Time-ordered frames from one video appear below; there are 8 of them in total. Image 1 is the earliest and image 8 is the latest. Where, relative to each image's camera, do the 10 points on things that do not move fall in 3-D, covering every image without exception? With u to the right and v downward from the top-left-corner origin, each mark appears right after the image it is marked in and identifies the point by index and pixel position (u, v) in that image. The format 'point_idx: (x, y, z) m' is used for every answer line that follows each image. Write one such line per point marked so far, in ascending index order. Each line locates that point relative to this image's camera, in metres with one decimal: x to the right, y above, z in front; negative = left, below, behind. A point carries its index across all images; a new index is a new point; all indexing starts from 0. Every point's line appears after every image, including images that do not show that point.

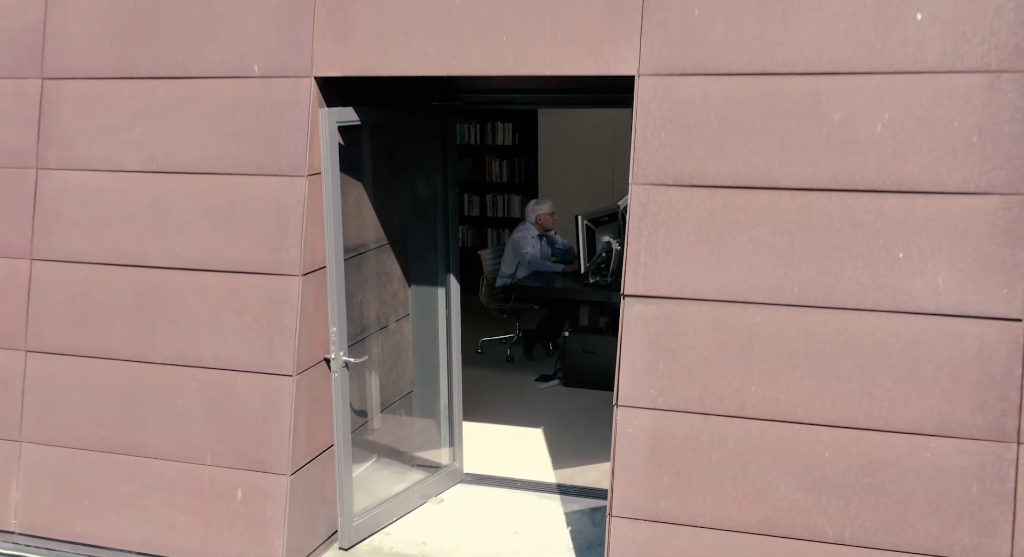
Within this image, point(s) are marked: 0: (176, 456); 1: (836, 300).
0: (-1.6, -0.8, +4.7) m
1: (+1.2, -0.1, +3.8) m
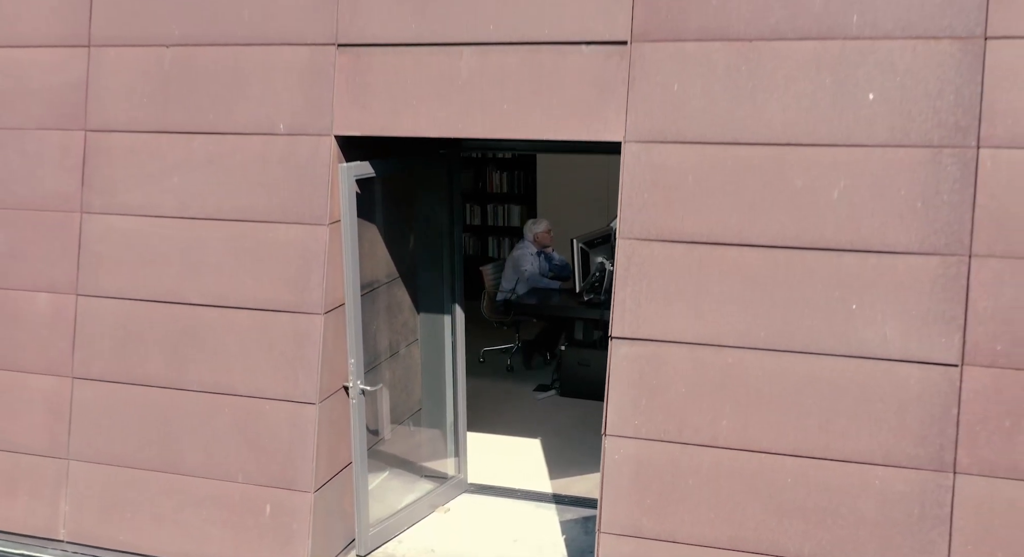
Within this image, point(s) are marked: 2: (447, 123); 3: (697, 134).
0: (-1.6, -1.0, +5.3) m
1: (+1.2, -0.3, +4.3) m
2: (-0.3, +0.7, +4.8) m
3: (+0.8, +0.6, +4.5) m
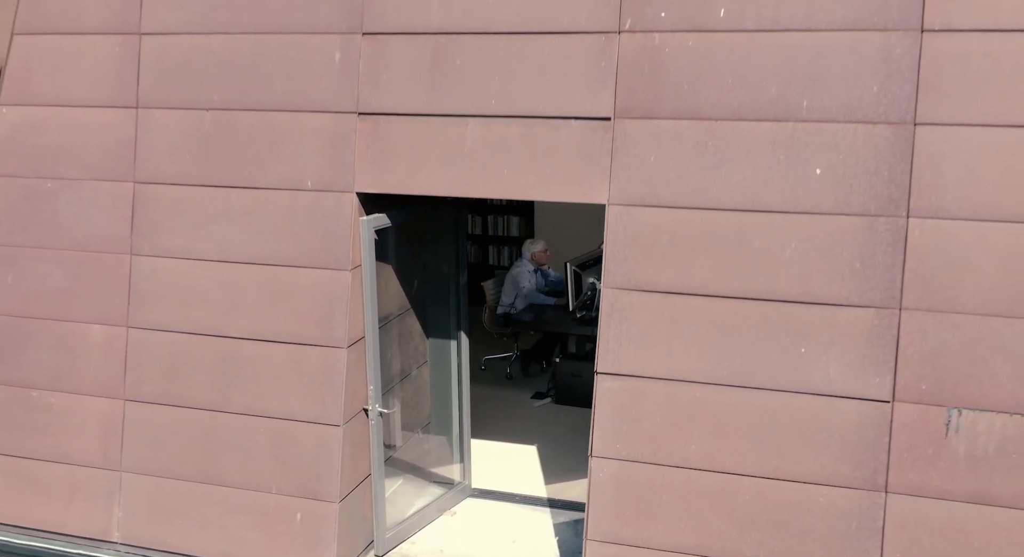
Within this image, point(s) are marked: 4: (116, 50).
0: (-1.6, -1.2, +6.0) m
1: (+1.2, -0.5, +5.1) m
2: (-0.3, +0.5, +5.6) m
3: (+0.8, +0.4, +5.2) m
4: (-2.4, +1.4, +6.1) m
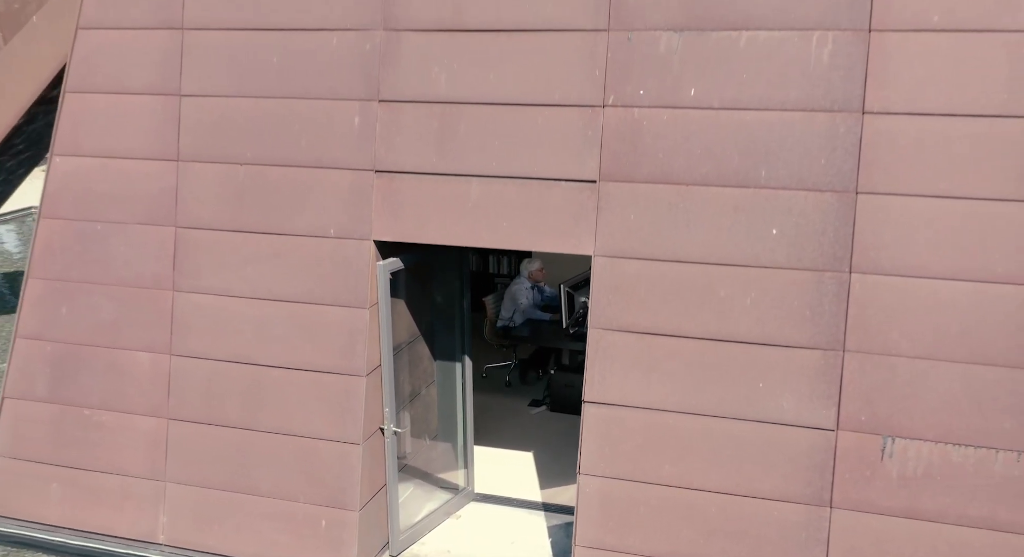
0: (-1.6, -1.4, +6.8) m
1: (+1.2, -0.8, +5.9) m
2: (-0.3, +0.3, +6.4) m
3: (+0.8, +0.2, +6.0) m
4: (-2.4, +1.1, +6.9) m
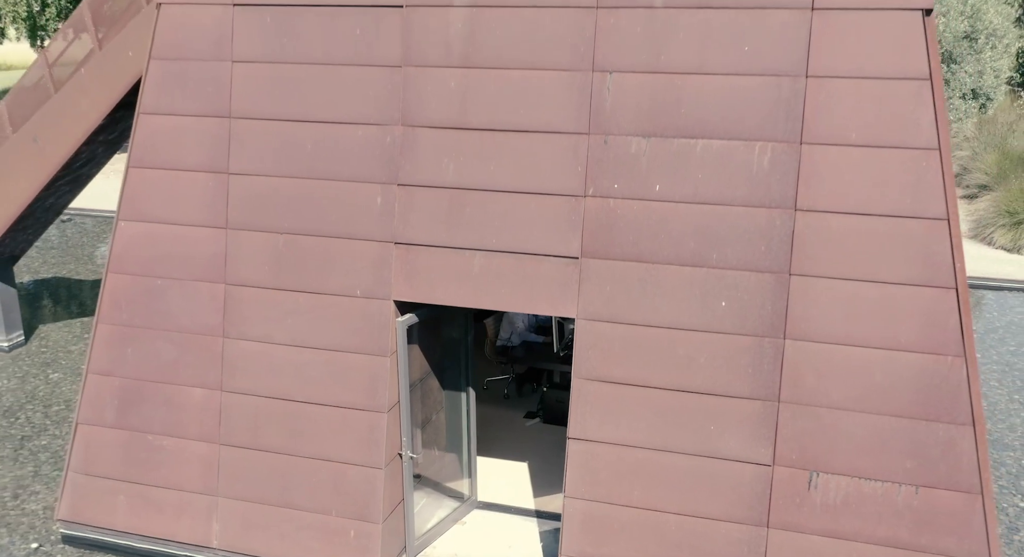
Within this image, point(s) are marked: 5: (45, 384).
0: (-1.6, -1.8, +8.2) m
1: (+1.2, -1.2, +7.2) m
2: (-0.3, -0.1, +7.6) m
3: (+0.8, -0.3, +7.3) m
4: (-2.4, +0.7, +8.2) m
5: (-5.6, -1.3, +12.2) m
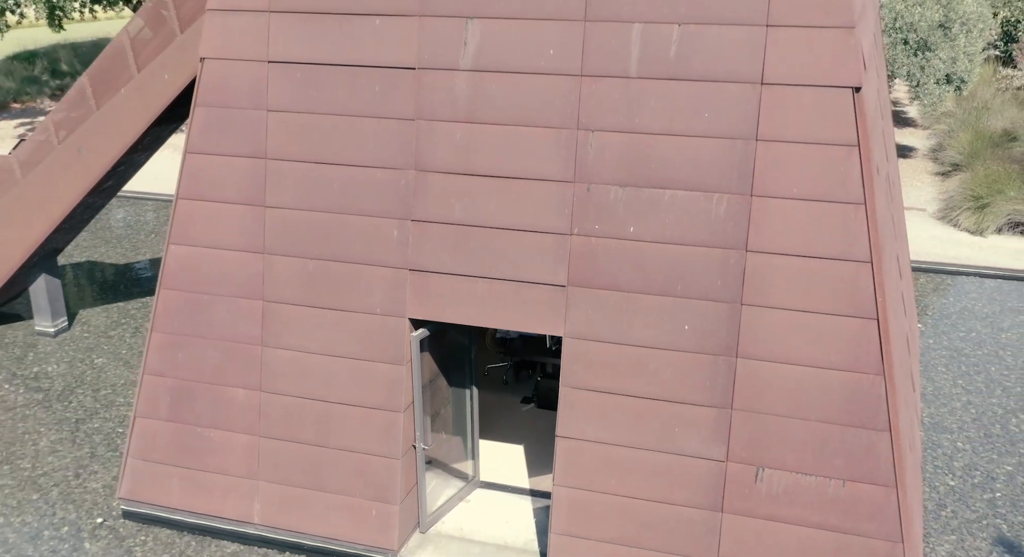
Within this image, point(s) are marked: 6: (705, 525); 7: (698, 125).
0: (-1.6, -2.0, +9.6) m
1: (+1.2, -1.4, +8.6) m
2: (-0.4, -0.3, +9.0) m
3: (+0.7, -0.5, +8.6) m
4: (-2.4, +0.6, +9.4) m
5: (-5.6, -1.2, +13.6) m
6: (+1.6, -2.0, +8.6) m
7: (+1.5, +1.2, +8.2) m
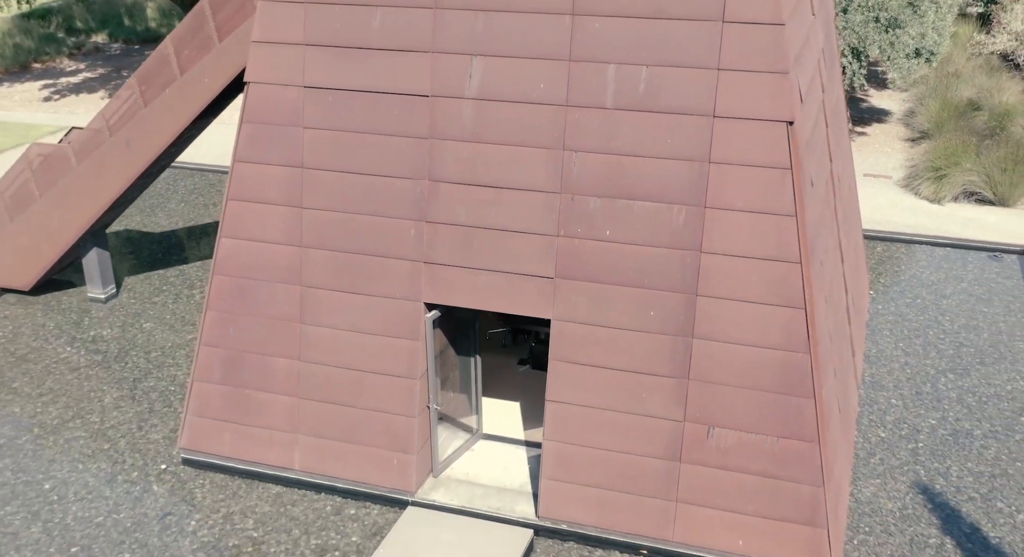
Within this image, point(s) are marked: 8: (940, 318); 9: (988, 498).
0: (-1.6, -1.9, +11.6) m
1: (+1.1, -1.3, +10.5) m
2: (-0.4, -0.3, +10.8) m
3: (+0.7, -0.4, +10.5) m
4: (-2.5, +0.7, +11.2) m
5: (-5.6, -0.8, +15.5) m
6: (+1.6, -2.0, +10.5) m
7: (+1.4, +1.3, +9.9) m
8: (+6.4, -0.6, +15.4) m
9: (+5.3, -2.5, +11.5) m
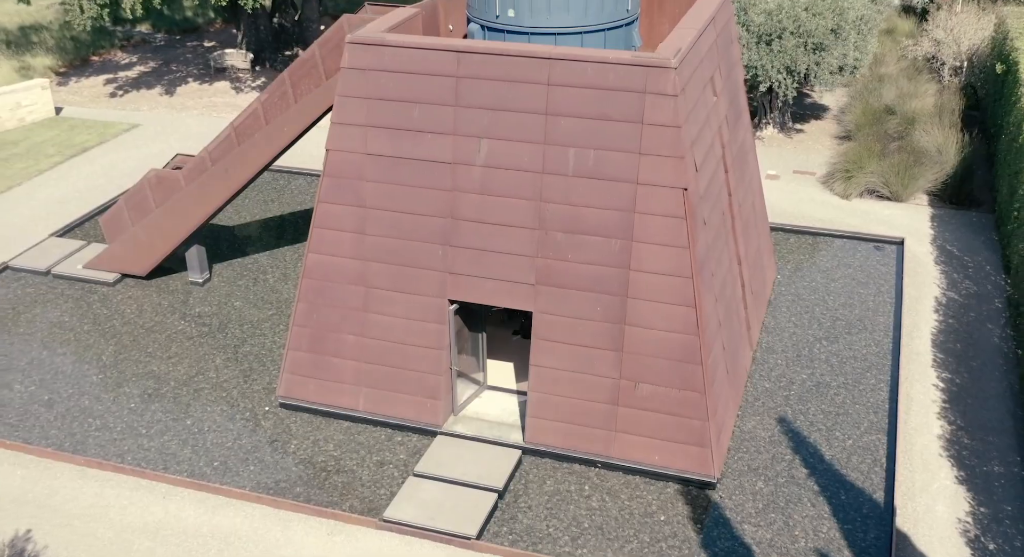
0: (-1.7, -1.9, +17.0) m
1: (+1.0, -1.4, +15.9) m
2: (-0.5, -0.3, +16.1) m
3: (+0.6, -0.5, +15.8) m
4: (-2.5, +0.6, +16.5) m
5: (-5.7, -0.6, +20.9) m
6: (+1.5, -2.1, +16.0) m
7: (+1.4, +1.1, +15.2) m
8: (+6.3, -0.4, +20.7) m
9: (+5.3, -2.5, +17.0) m
